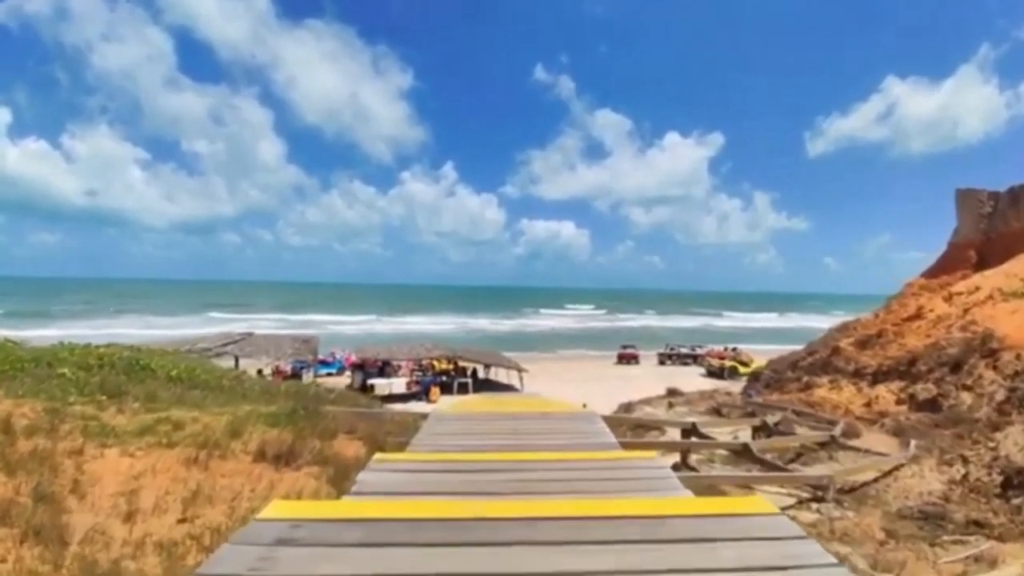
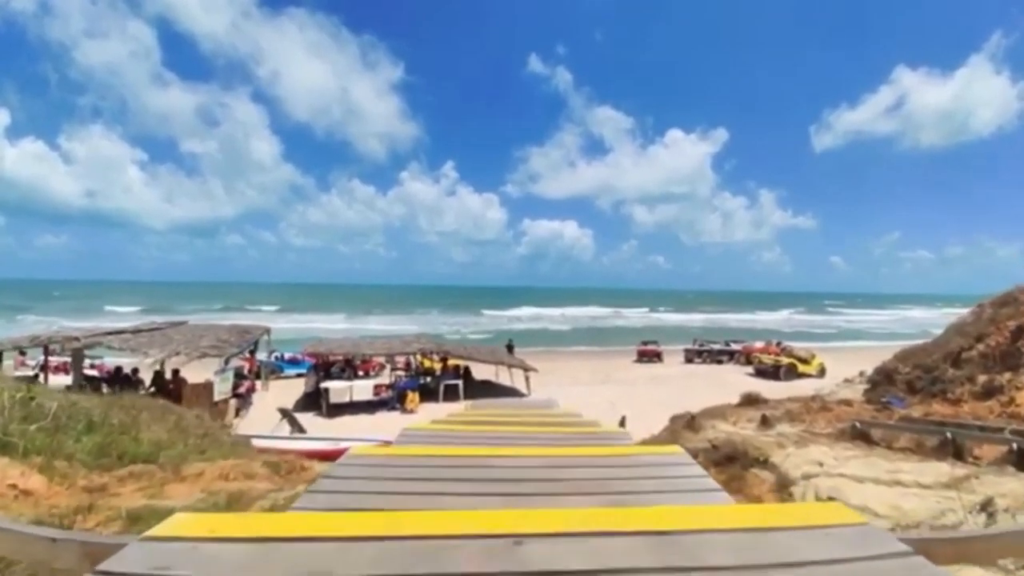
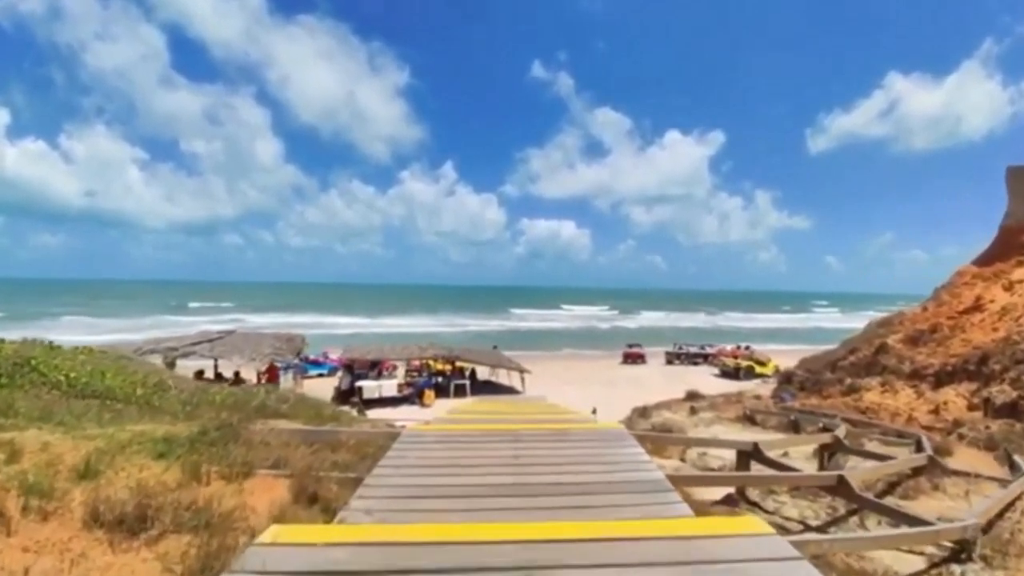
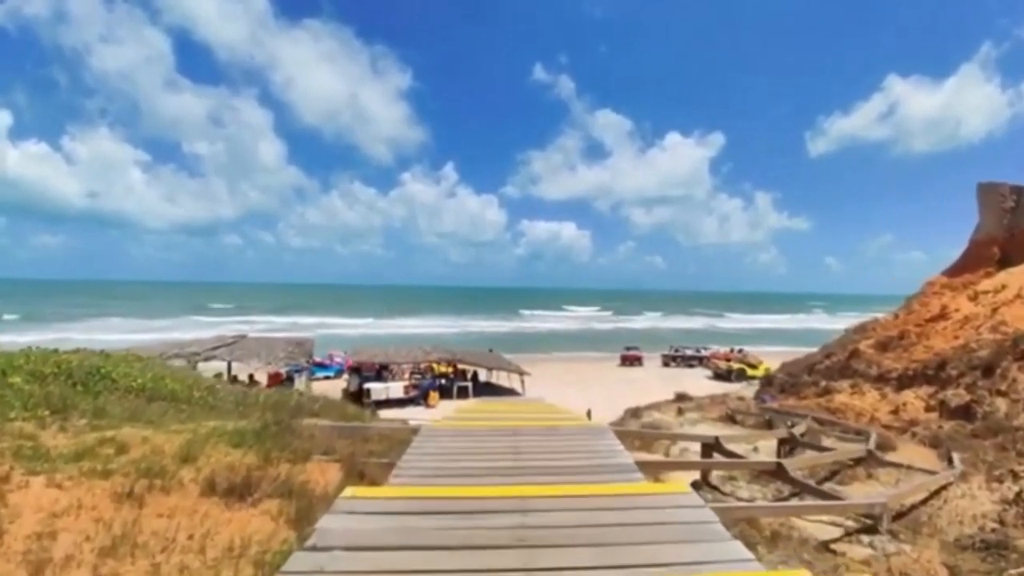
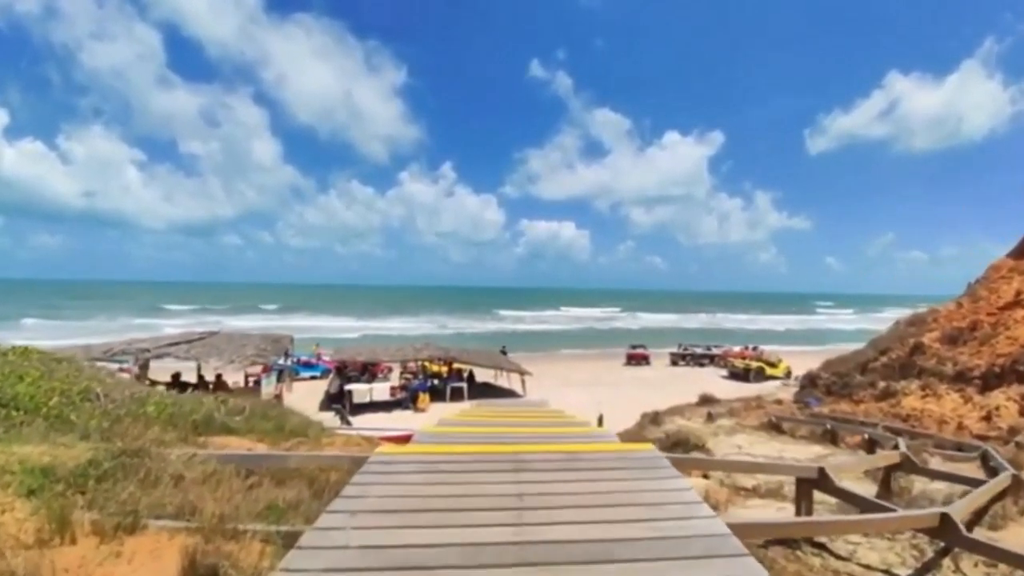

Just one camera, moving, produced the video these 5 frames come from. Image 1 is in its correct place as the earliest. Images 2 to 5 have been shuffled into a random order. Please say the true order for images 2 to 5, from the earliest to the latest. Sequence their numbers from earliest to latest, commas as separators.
4, 3, 5, 2
